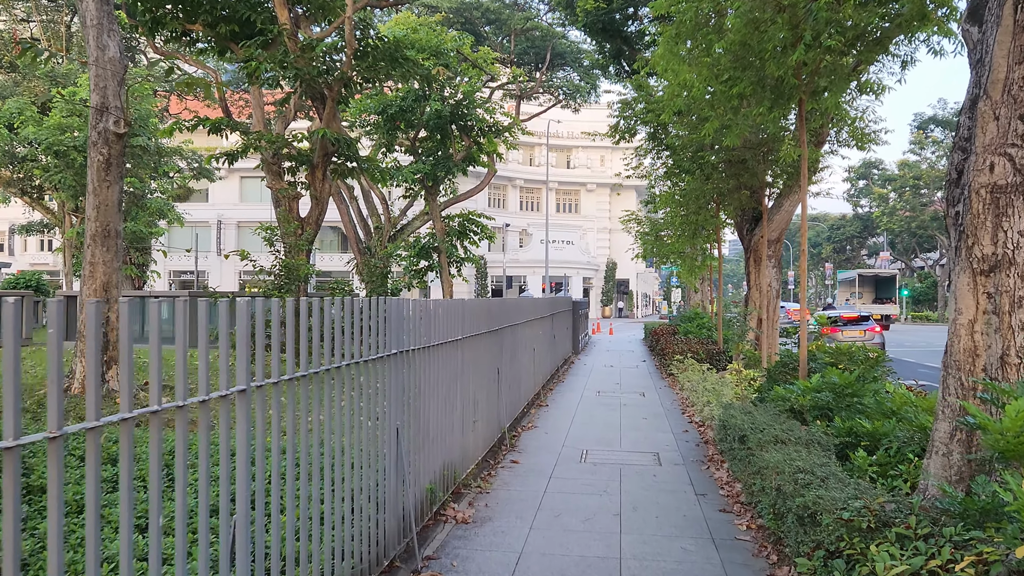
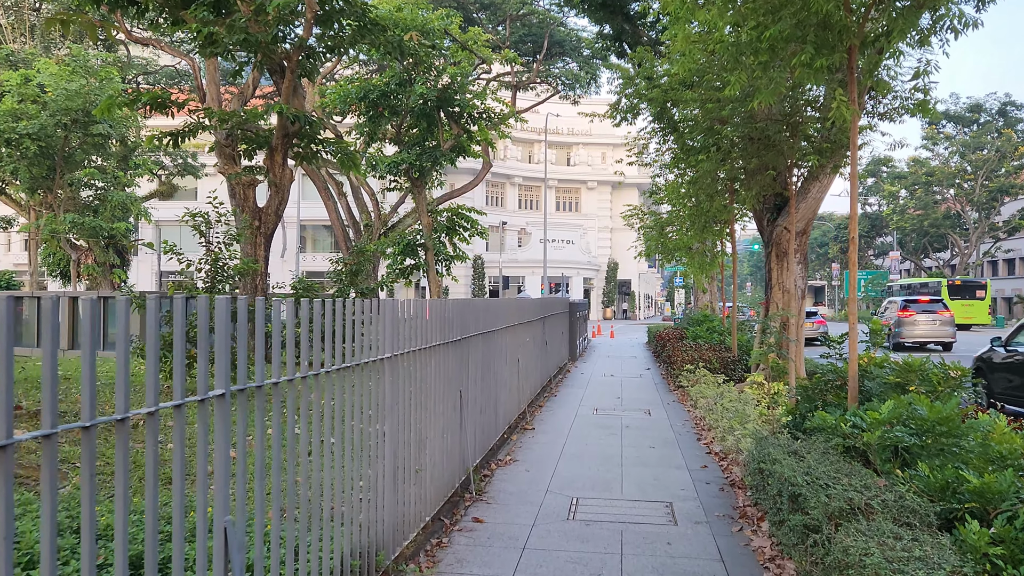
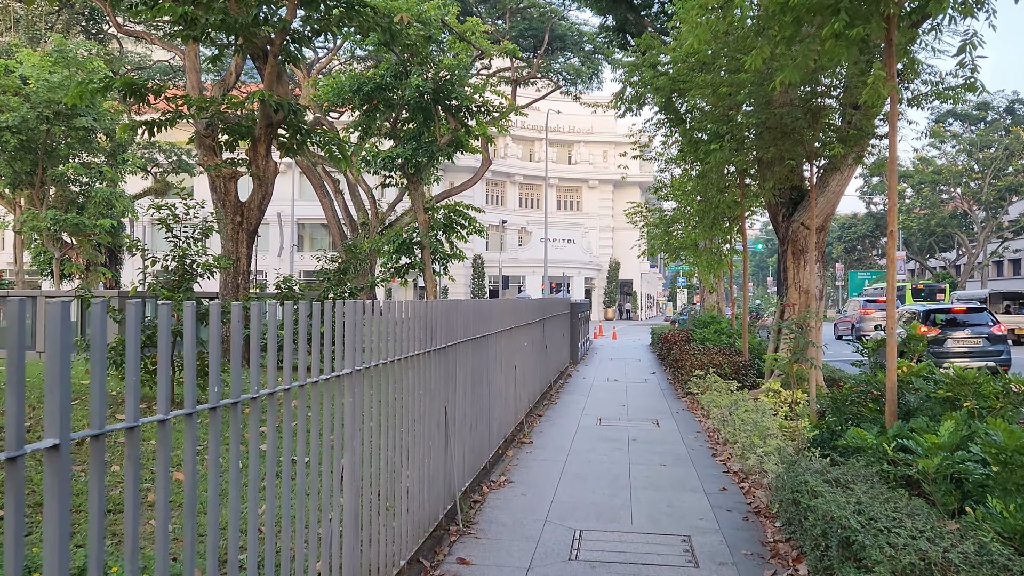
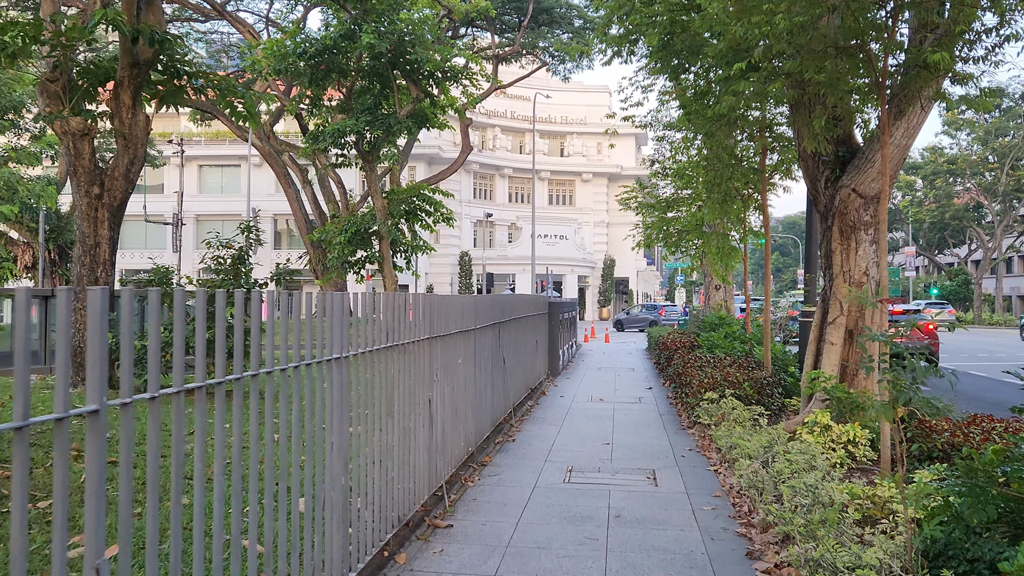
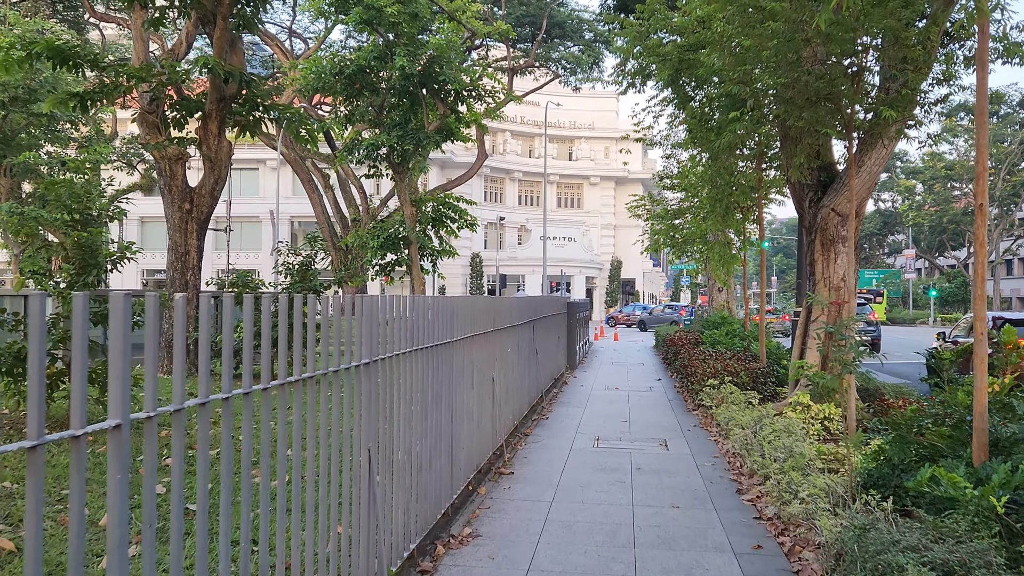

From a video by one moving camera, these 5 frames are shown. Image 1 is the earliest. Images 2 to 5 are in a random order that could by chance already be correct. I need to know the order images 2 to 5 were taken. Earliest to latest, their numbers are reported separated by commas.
2, 3, 5, 4
